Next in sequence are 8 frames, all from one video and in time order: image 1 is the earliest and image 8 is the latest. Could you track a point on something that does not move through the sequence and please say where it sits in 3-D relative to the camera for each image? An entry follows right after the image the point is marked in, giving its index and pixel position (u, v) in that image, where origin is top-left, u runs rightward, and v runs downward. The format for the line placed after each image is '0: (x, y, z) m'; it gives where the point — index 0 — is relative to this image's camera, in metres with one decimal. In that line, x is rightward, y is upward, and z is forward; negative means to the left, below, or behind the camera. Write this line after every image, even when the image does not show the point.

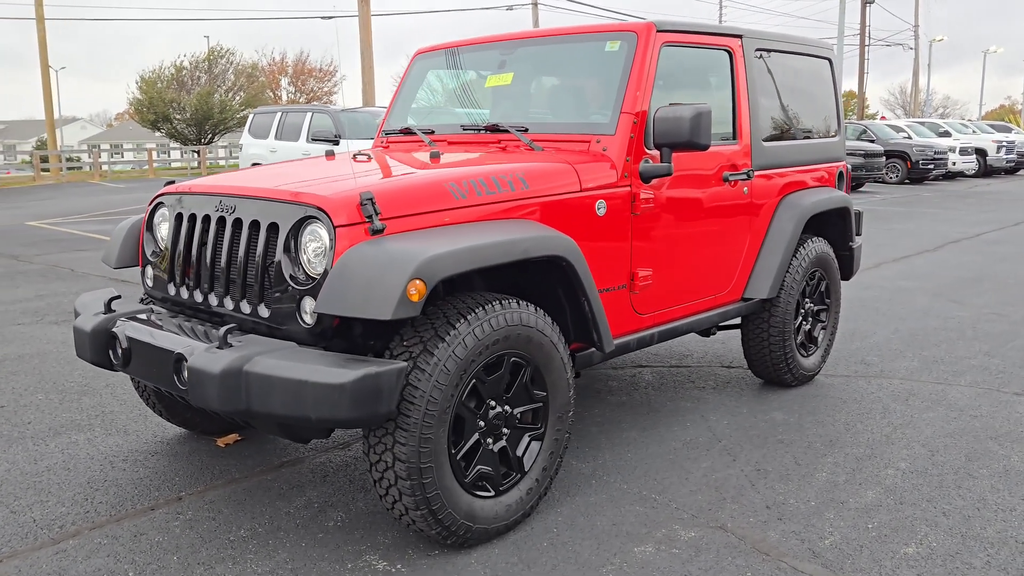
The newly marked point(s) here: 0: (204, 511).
0: (-1.1, -0.8, +3.0) m
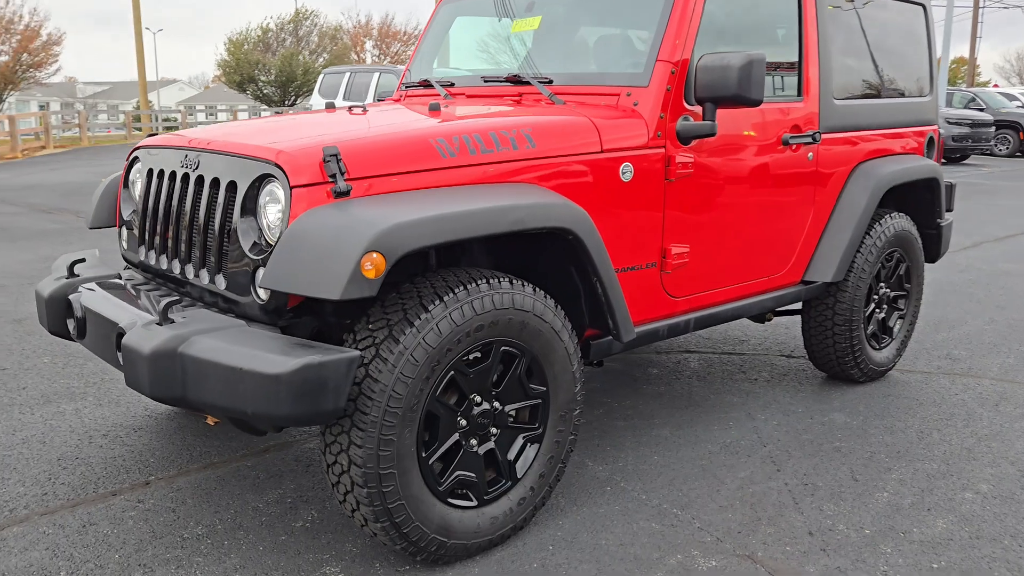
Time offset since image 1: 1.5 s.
0: (-1.1, -0.7, +2.7) m
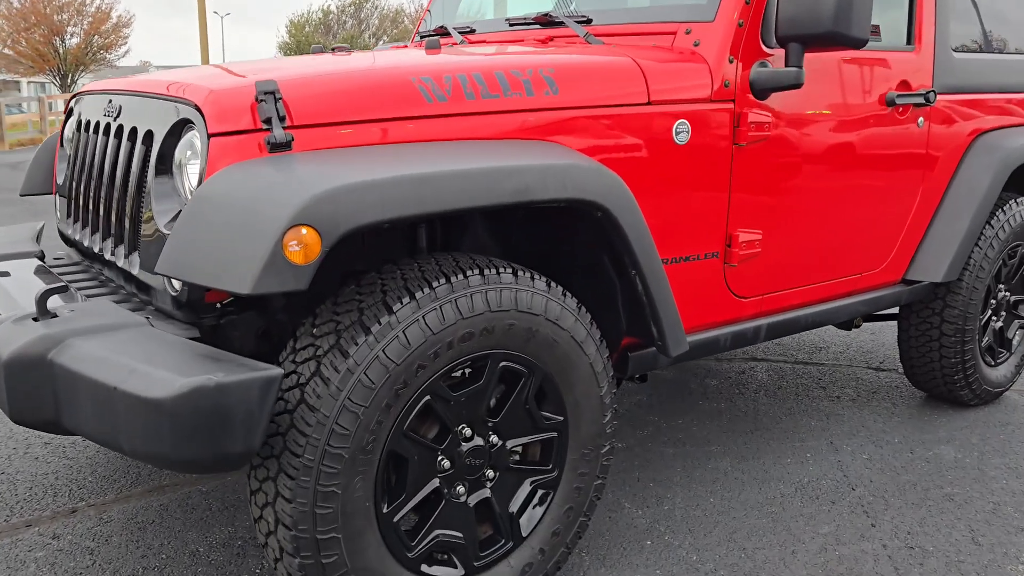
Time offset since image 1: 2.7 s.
0: (-1.1, -0.7, +2.2) m
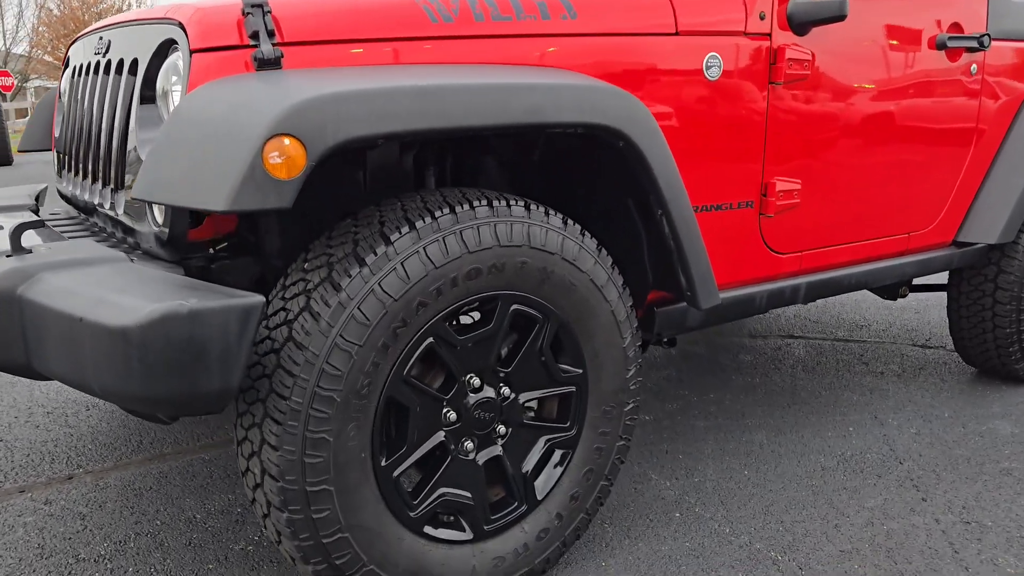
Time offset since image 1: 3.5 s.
0: (-1.1, -0.5, +2.1) m
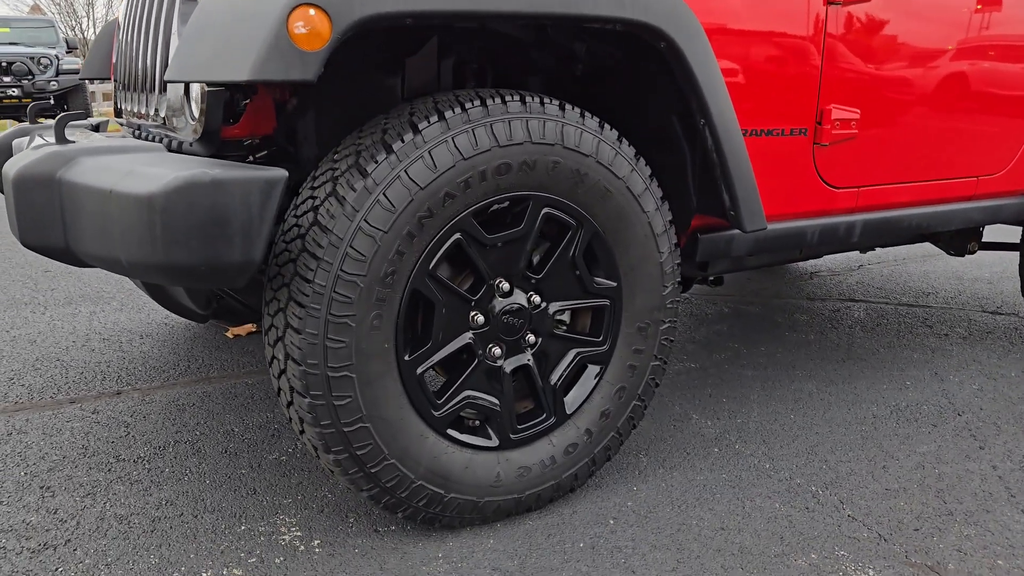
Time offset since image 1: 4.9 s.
0: (-1.0, -0.3, +2.1) m
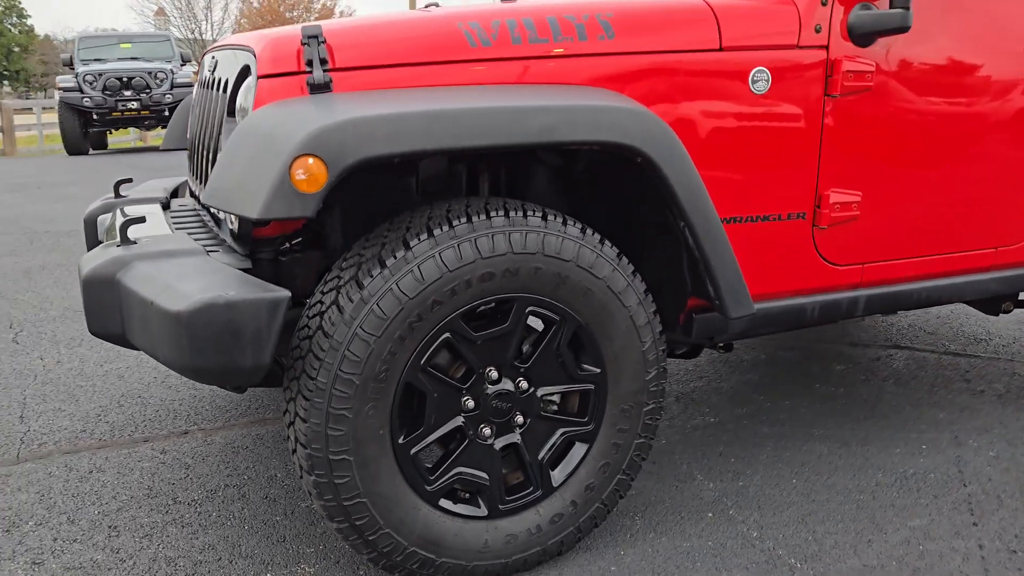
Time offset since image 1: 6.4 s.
0: (-0.9, -0.5, +2.4) m
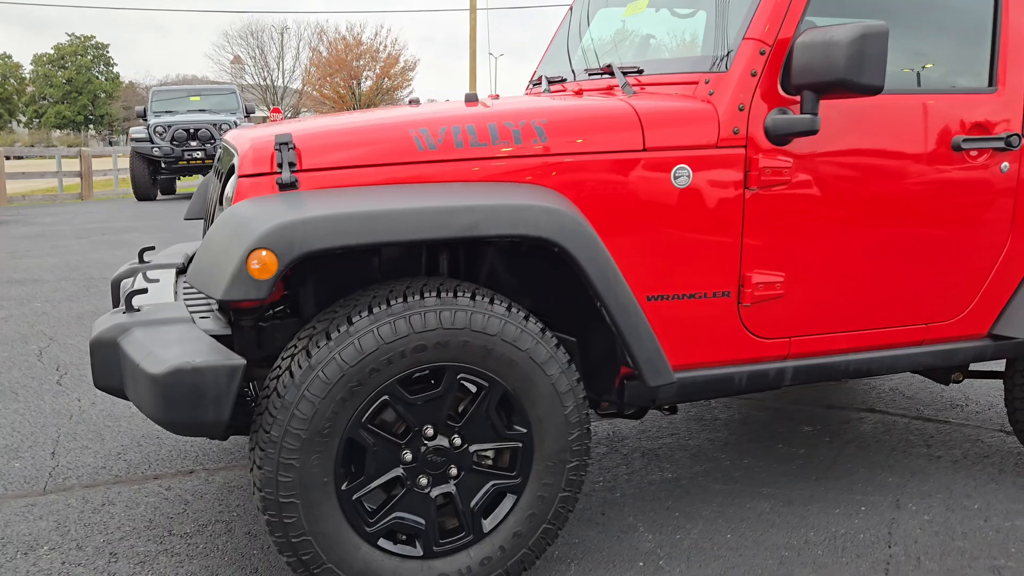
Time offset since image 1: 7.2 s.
0: (-1.1, -0.7, +2.7) m
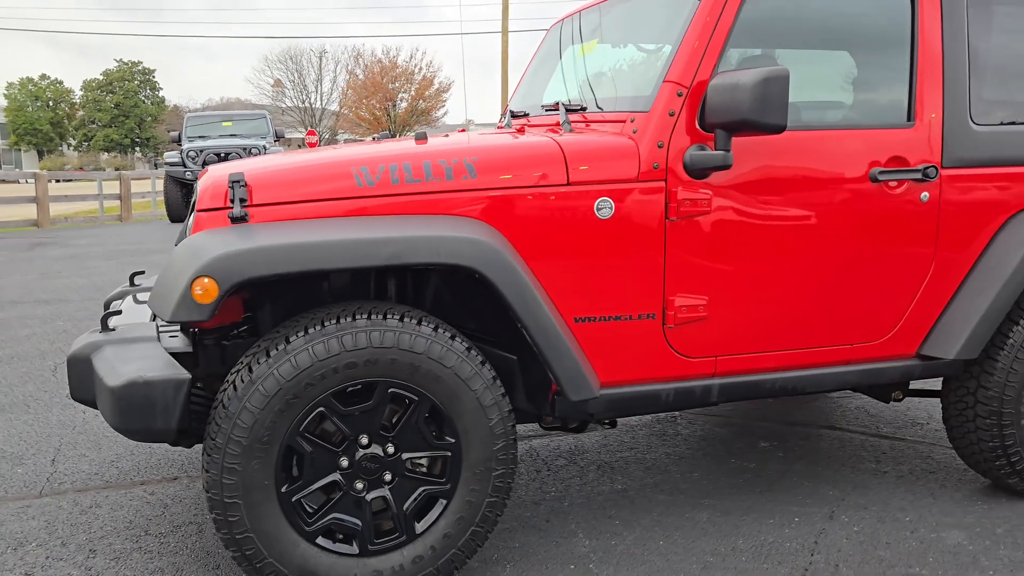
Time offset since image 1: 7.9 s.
0: (-1.2, -0.7, +3.0) m
